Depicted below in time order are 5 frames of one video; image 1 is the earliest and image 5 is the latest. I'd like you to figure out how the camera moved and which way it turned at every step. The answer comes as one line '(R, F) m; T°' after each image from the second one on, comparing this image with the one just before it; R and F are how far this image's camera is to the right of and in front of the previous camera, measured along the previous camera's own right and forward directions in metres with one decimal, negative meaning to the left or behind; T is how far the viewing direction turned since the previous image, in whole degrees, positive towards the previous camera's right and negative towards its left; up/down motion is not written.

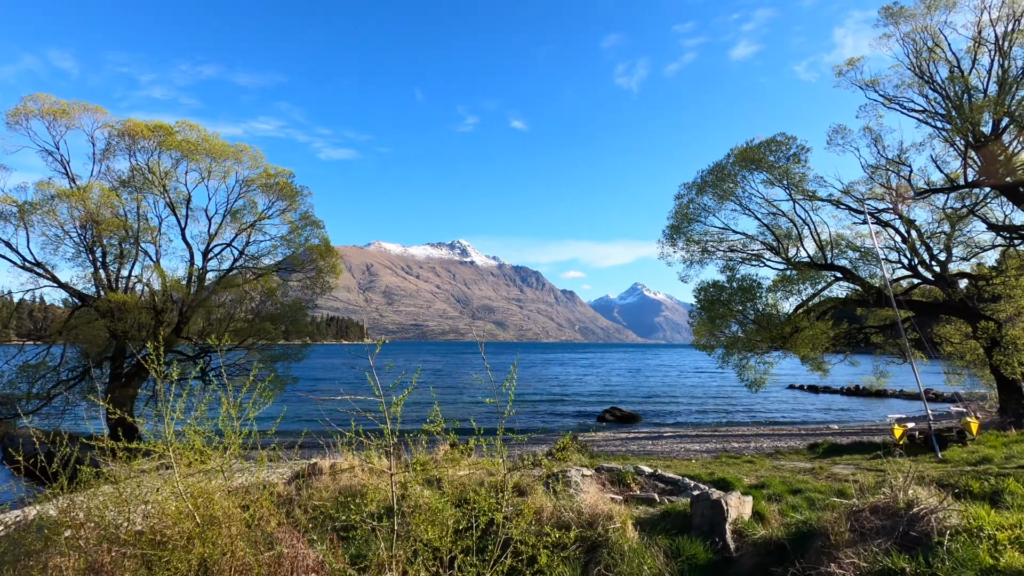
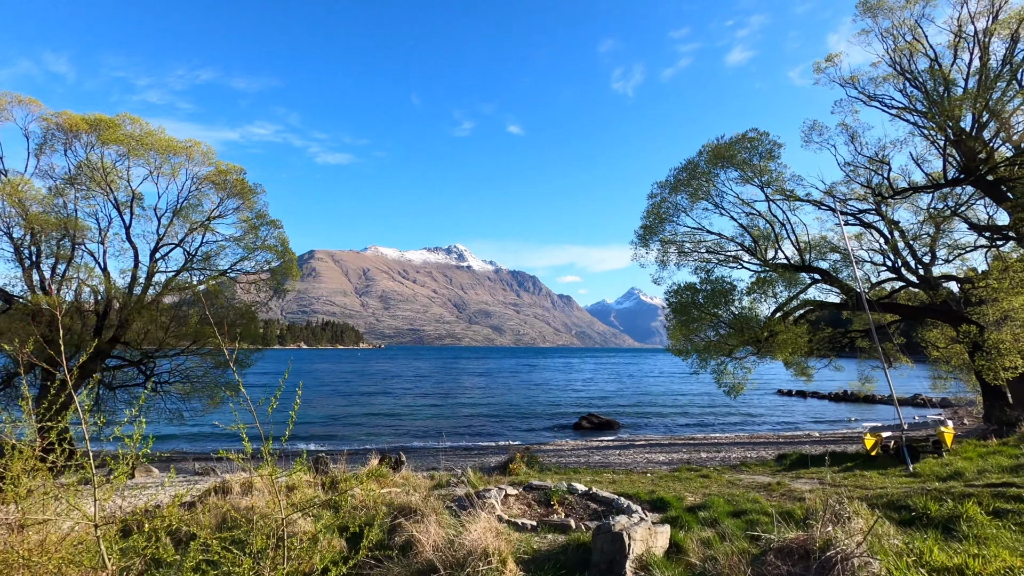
(+1.1, +0.8) m; 0°
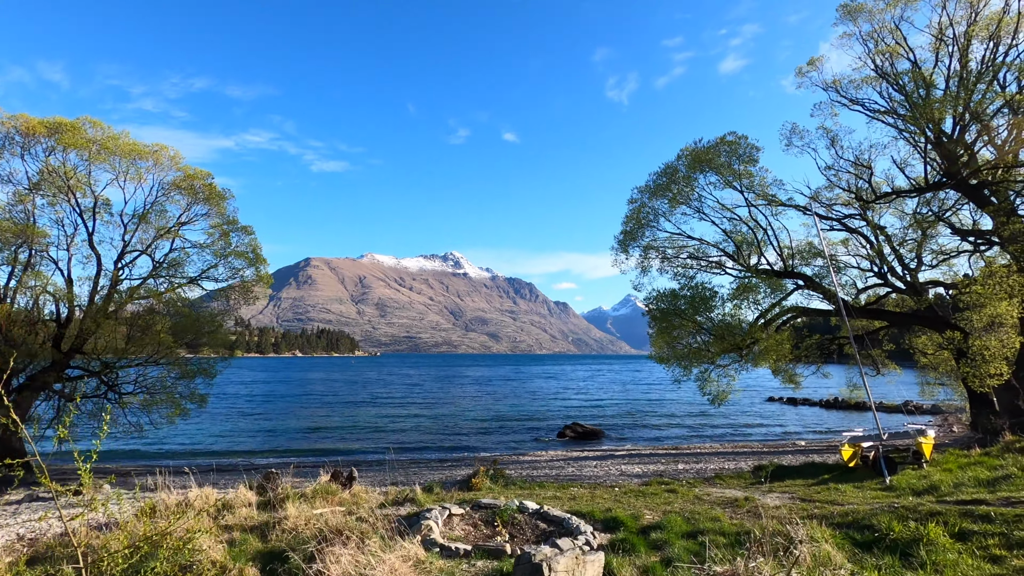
(+0.7, +0.4) m; 0°
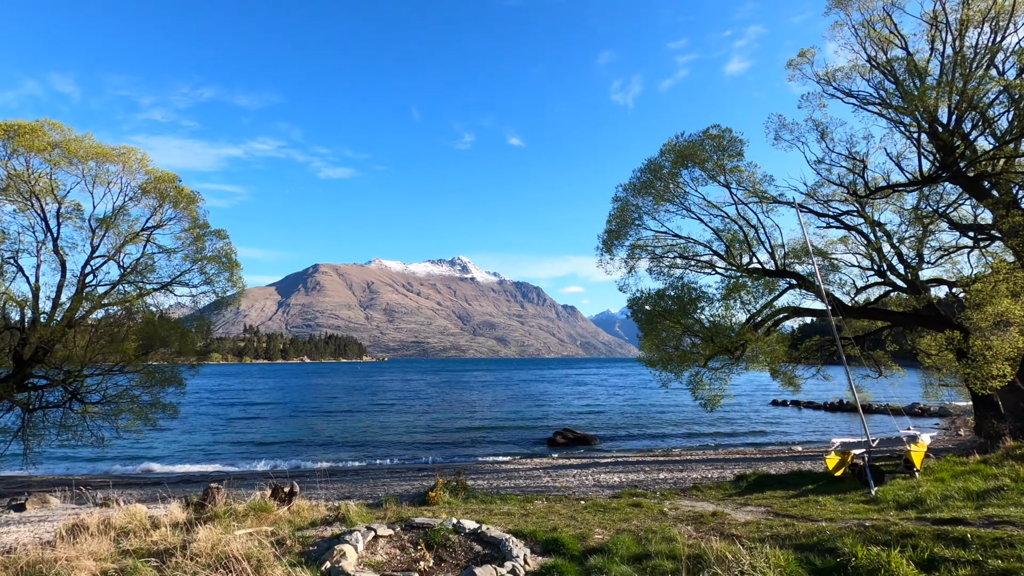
(+0.9, +0.6) m; -1°
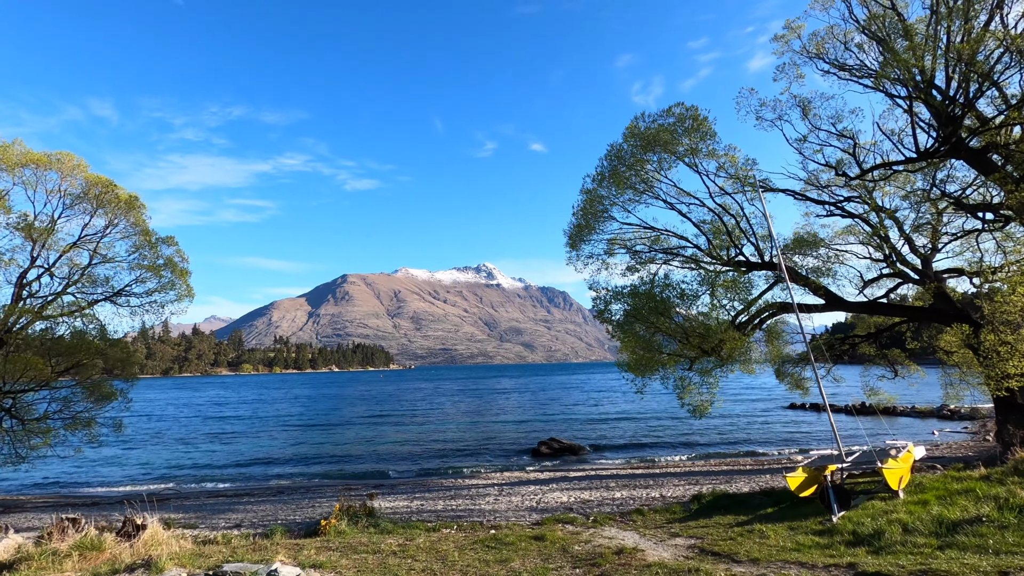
(+2.1, +1.3) m; -3°
